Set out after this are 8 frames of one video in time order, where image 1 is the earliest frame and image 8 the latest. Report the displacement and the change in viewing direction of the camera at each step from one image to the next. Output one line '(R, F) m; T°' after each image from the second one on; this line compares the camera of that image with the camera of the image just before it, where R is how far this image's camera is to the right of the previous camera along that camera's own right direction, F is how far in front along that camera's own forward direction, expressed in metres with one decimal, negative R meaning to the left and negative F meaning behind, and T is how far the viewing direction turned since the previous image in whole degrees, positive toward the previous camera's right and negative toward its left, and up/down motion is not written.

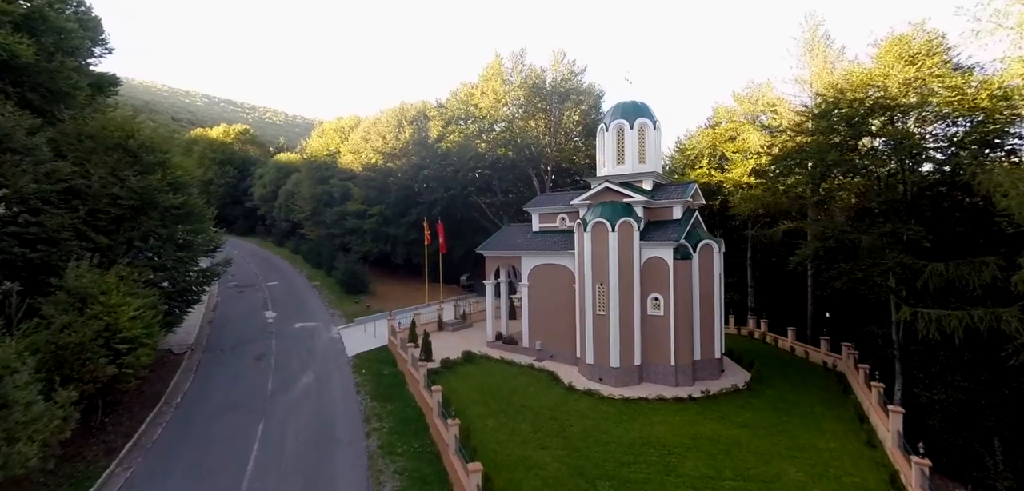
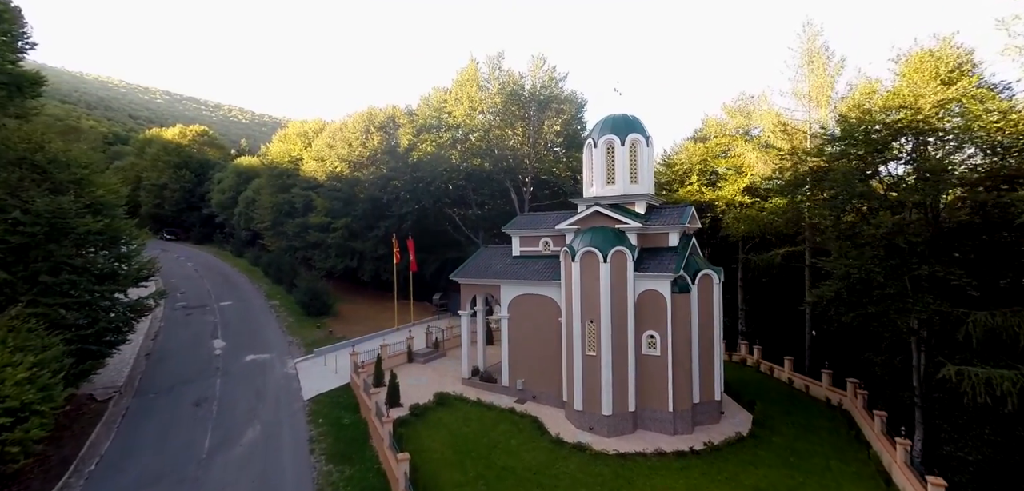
(-0.2, +2.1) m; +3°
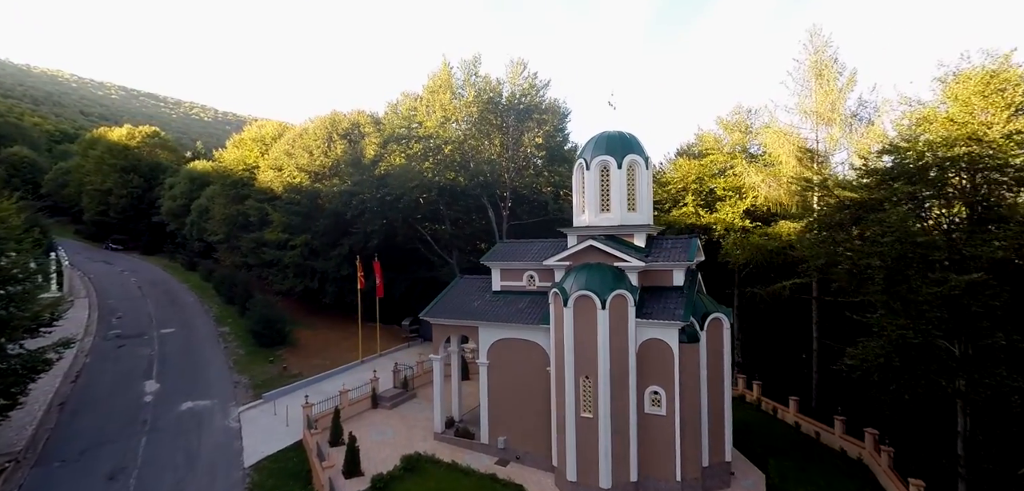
(-0.2, +2.4) m; +3°
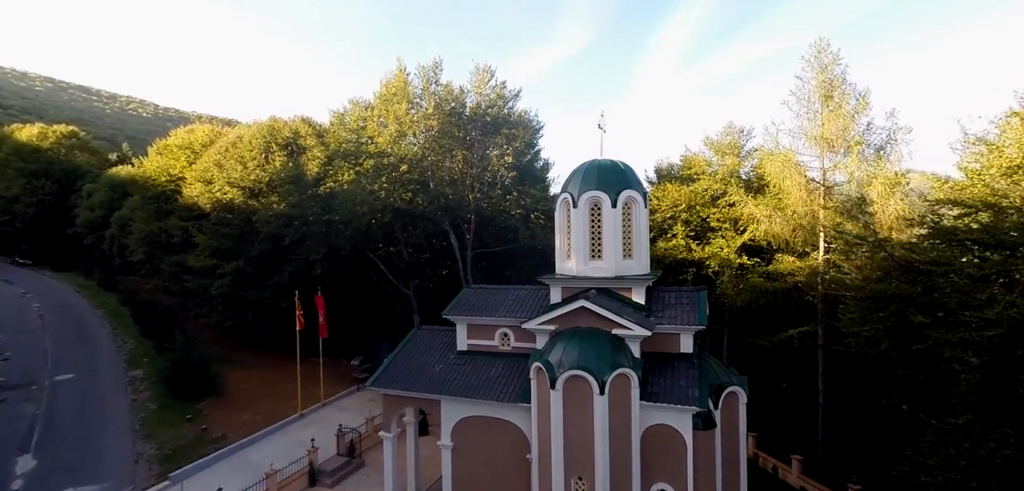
(-0.3, +3.0) m; +5°
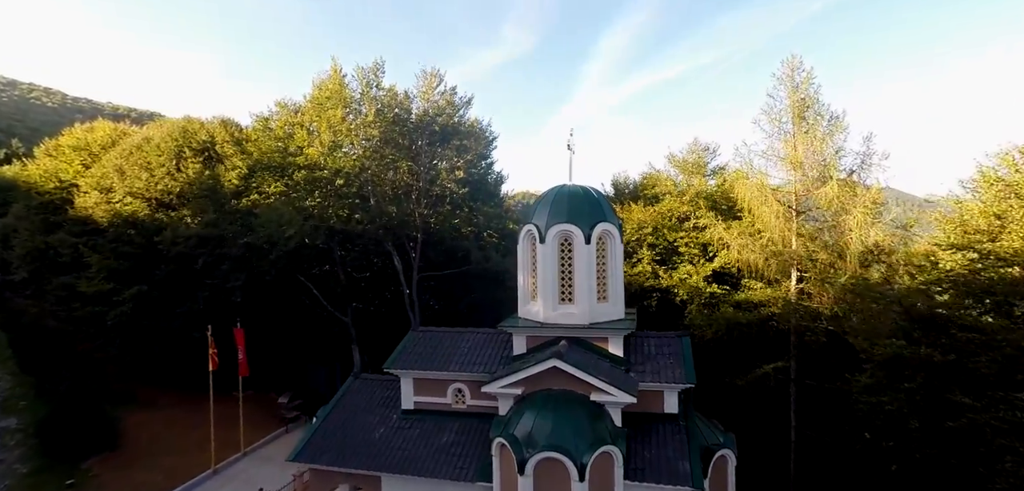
(-0.2, +2.0) m; +6°
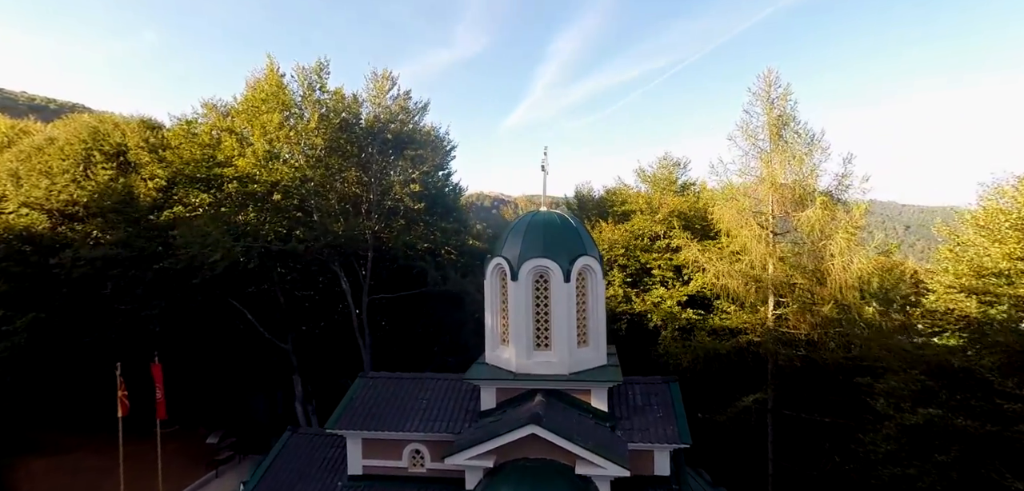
(-0.2, +1.5) m; +5°
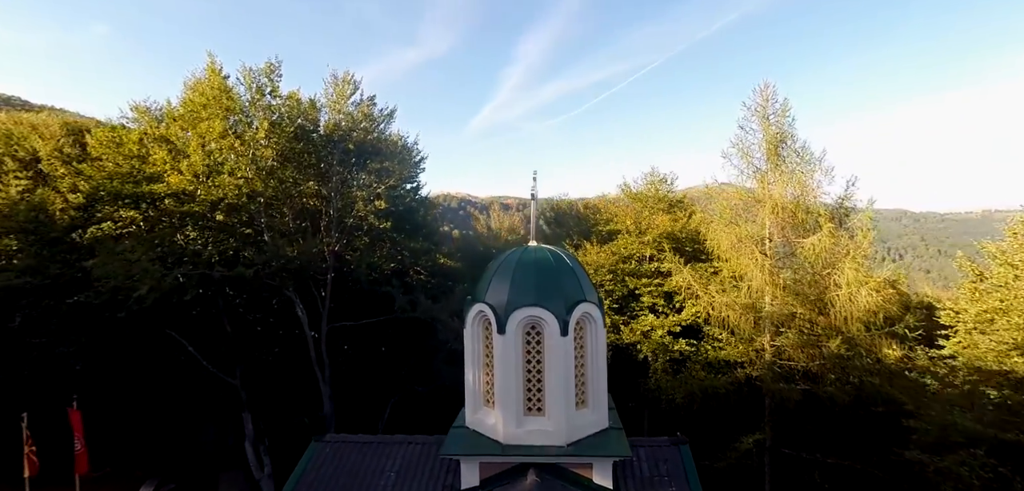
(-0.3, +1.5) m; +4°
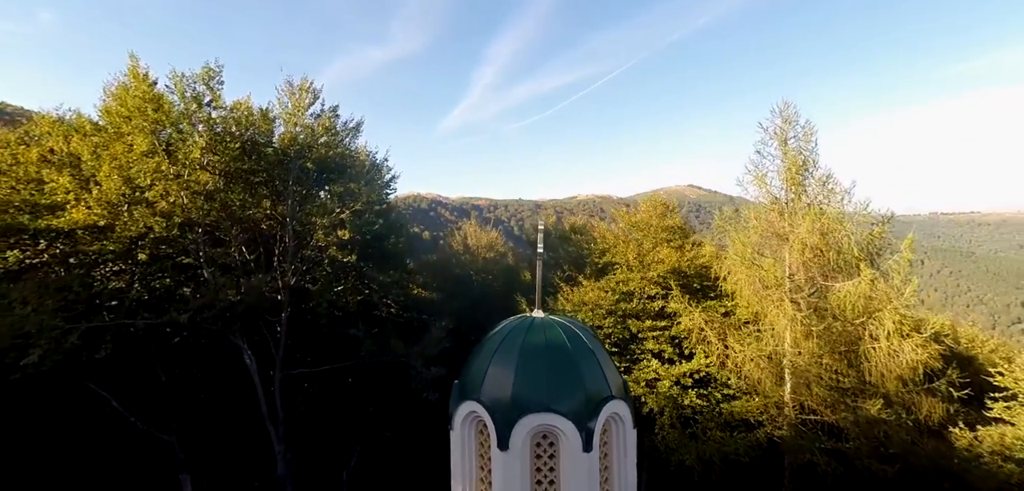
(-0.4, +2.0) m; +3°
